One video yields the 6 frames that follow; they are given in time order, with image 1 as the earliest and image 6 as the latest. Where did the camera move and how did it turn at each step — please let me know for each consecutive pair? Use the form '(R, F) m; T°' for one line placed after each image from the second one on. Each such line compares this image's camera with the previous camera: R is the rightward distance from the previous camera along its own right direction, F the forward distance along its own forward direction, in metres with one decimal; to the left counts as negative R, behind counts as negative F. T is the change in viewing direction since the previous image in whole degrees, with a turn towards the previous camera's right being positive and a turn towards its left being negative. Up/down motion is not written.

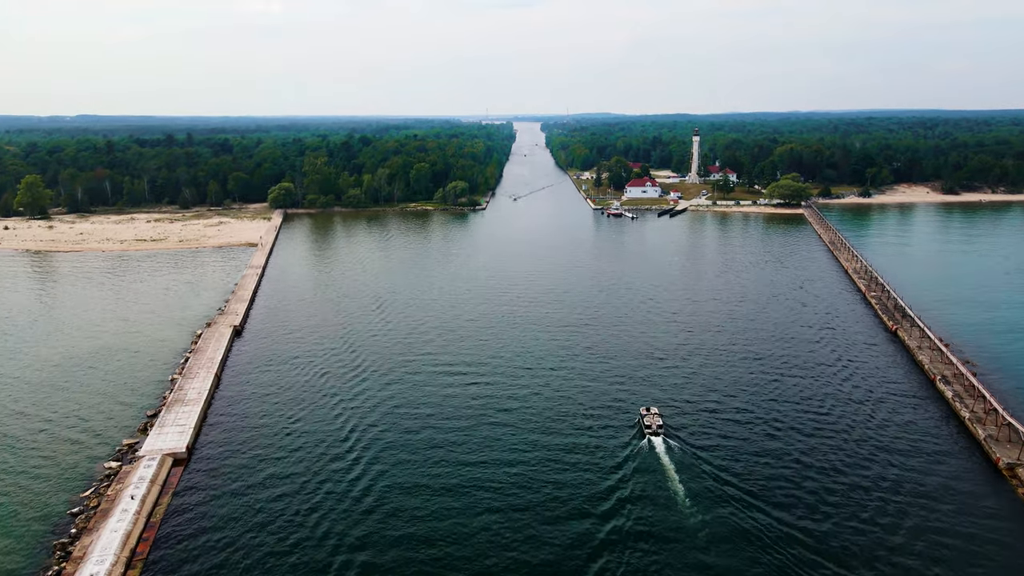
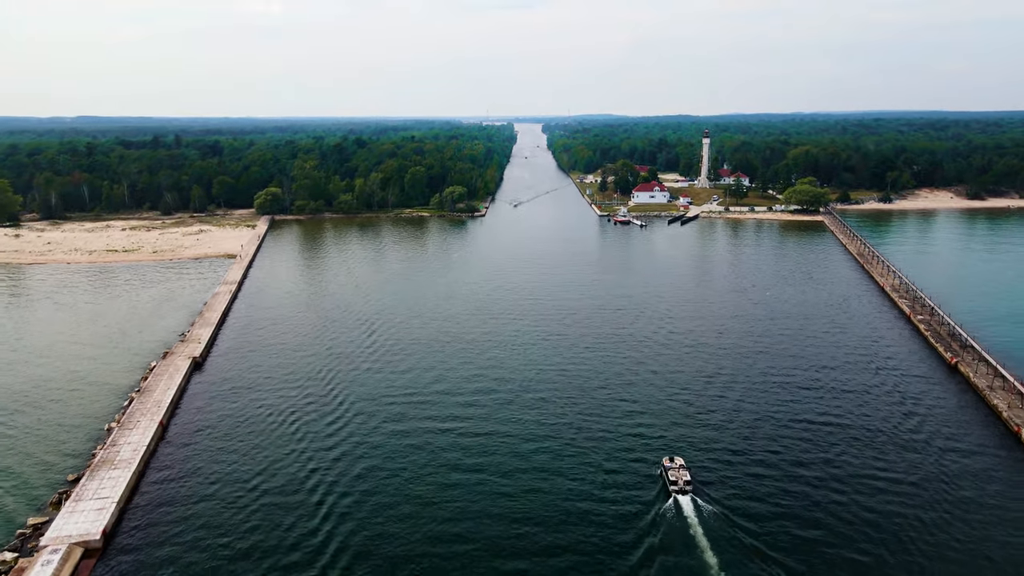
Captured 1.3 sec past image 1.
(0.0, +4.7) m; 0°
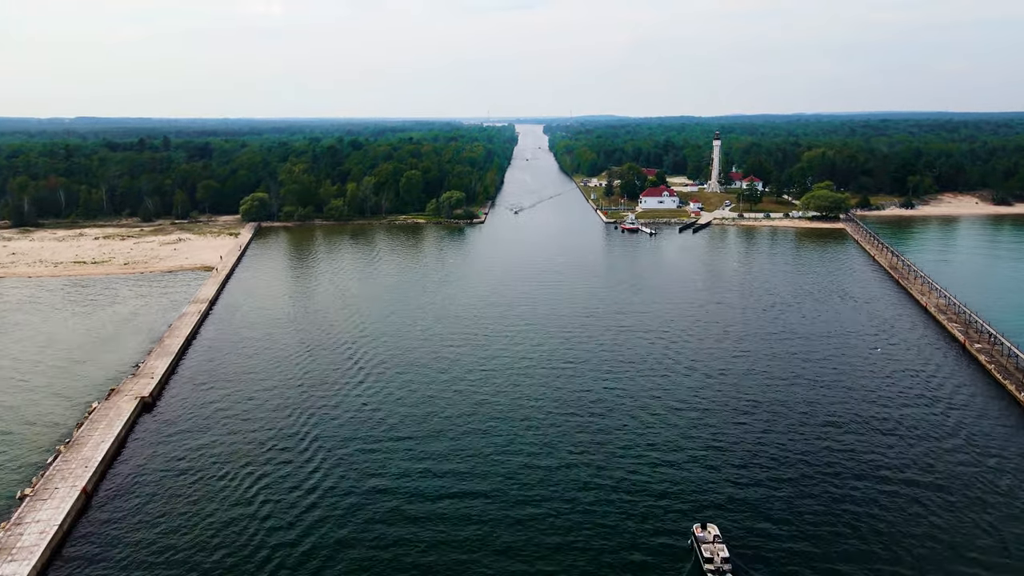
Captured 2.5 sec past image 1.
(0.0, +4.6) m; 0°
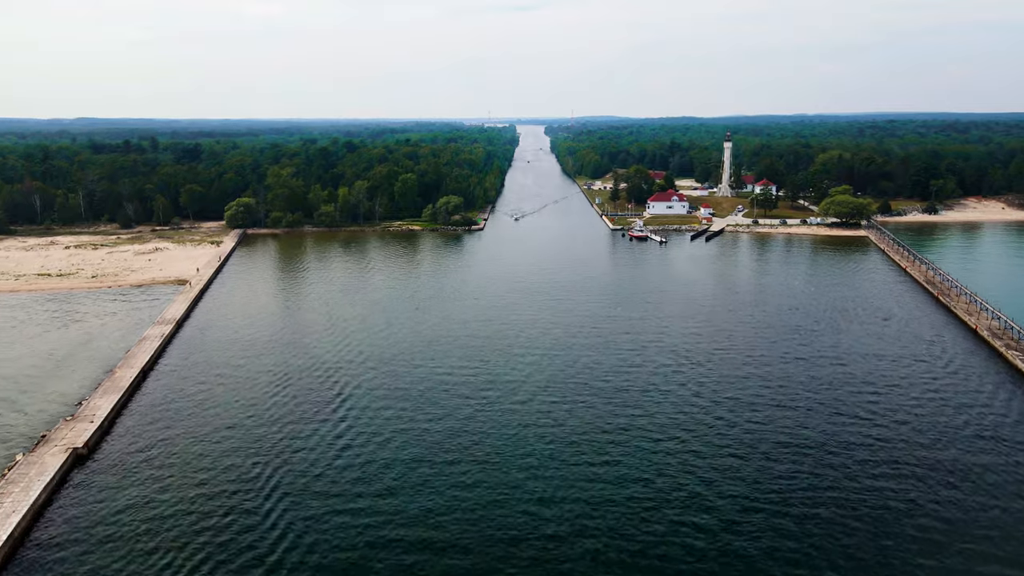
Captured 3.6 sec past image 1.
(0.0, +4.3) m; 0°
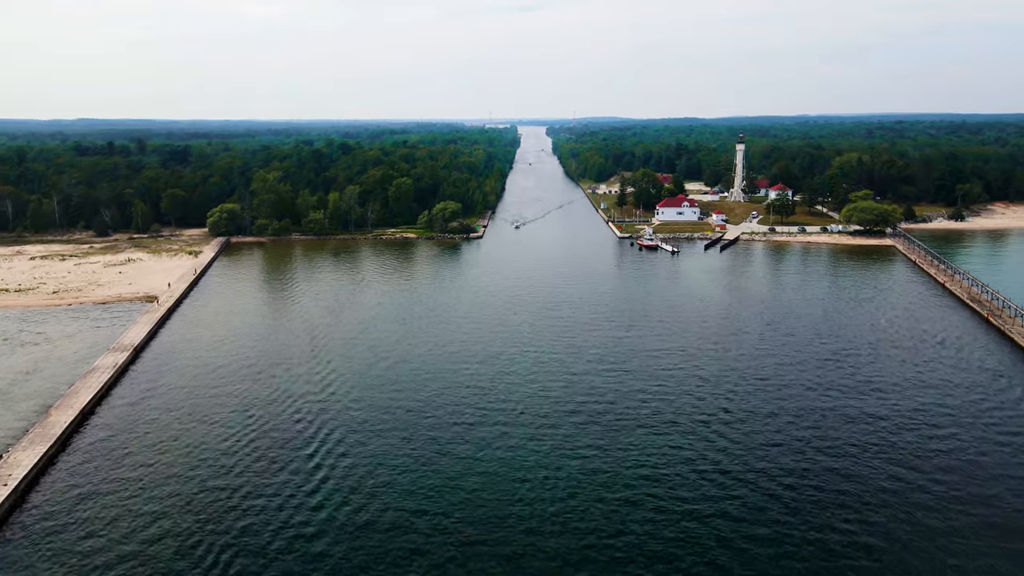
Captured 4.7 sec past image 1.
(0.0, +4.3) m; 0°
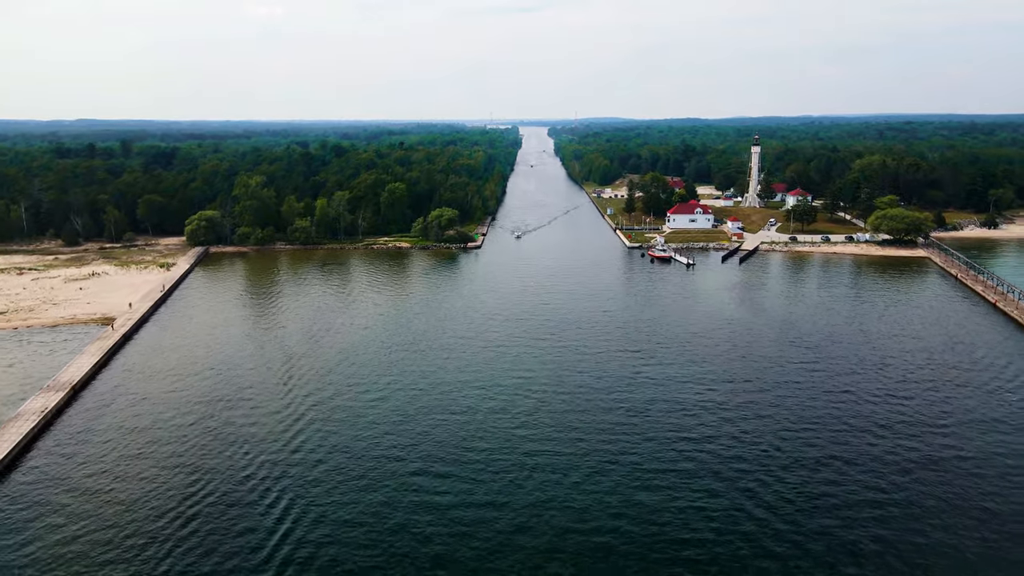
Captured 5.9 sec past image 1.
(0.0, +4.8) m; 0°
